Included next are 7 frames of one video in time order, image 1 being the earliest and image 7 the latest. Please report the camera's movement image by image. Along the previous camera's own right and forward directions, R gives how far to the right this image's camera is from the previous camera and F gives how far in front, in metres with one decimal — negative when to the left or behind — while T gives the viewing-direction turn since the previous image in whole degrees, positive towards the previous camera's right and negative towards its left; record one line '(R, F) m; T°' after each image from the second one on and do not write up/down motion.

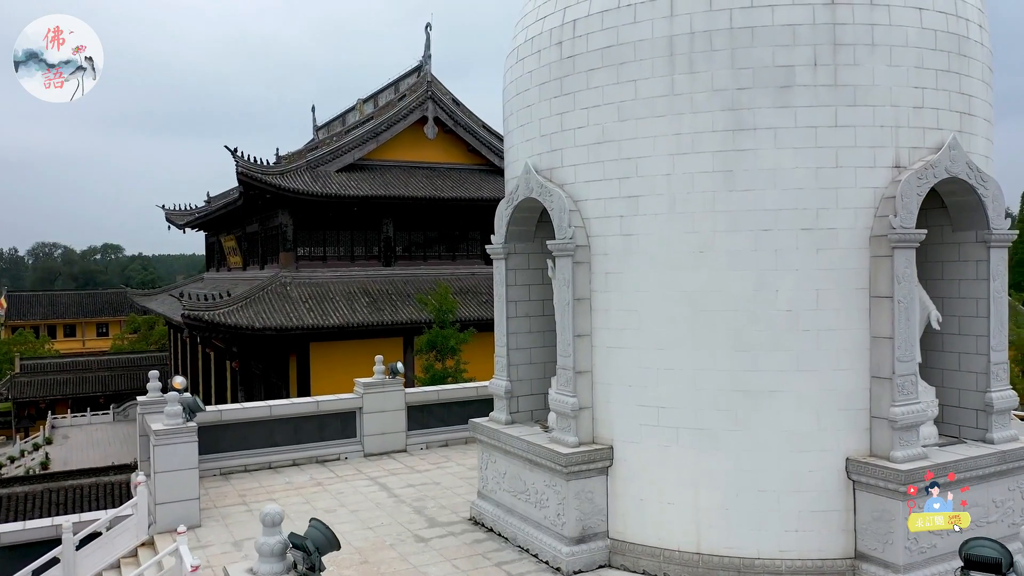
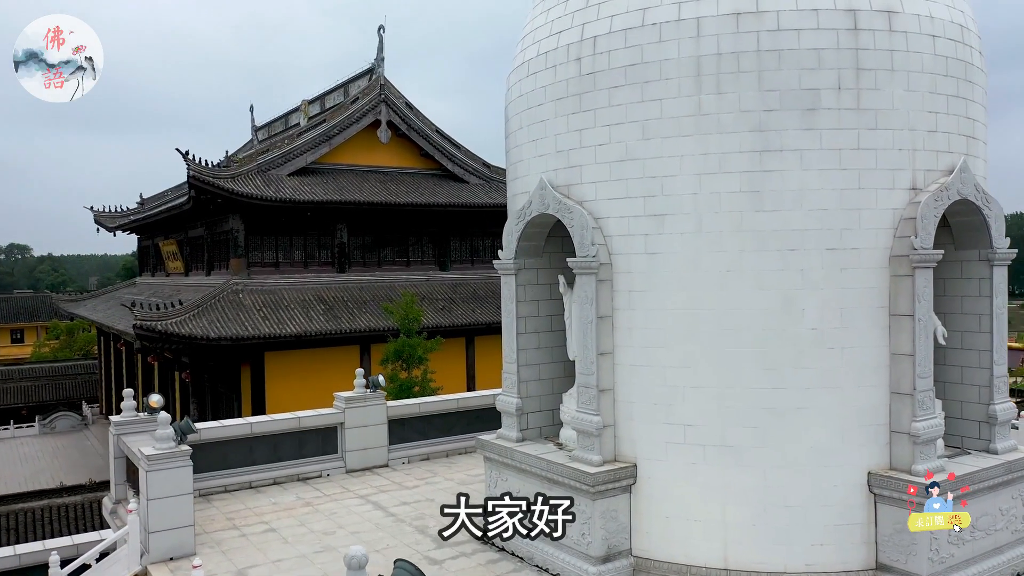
(-0.8, +0.1) m; +5°
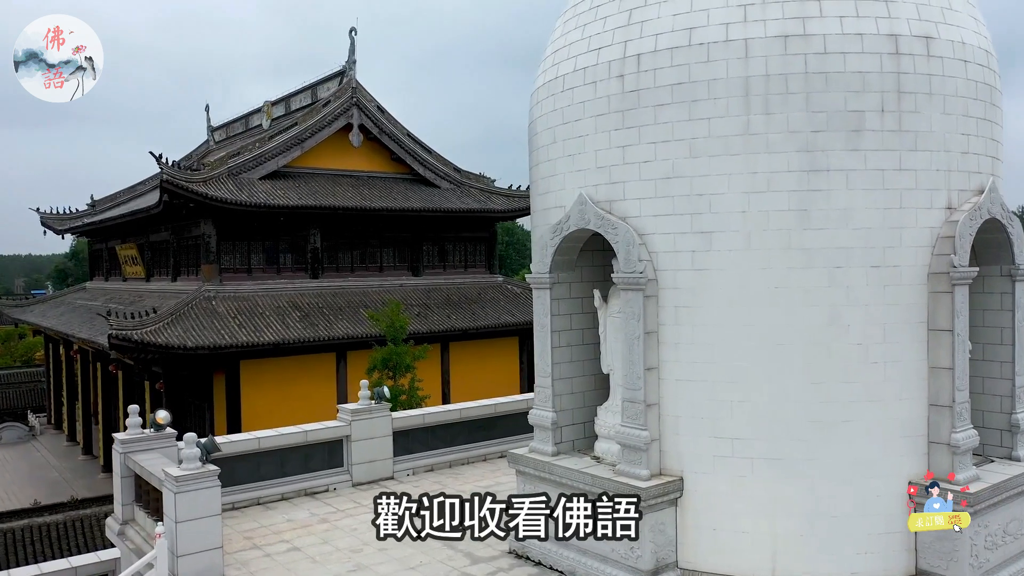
(-0.9, 0.0) m; +4°
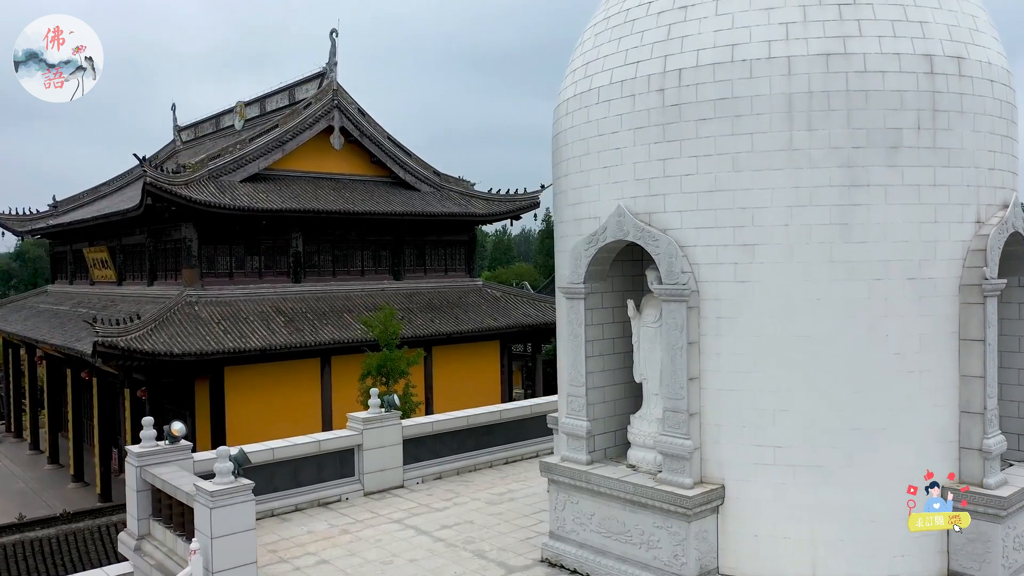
(-0.7, 0.0) m; +3°
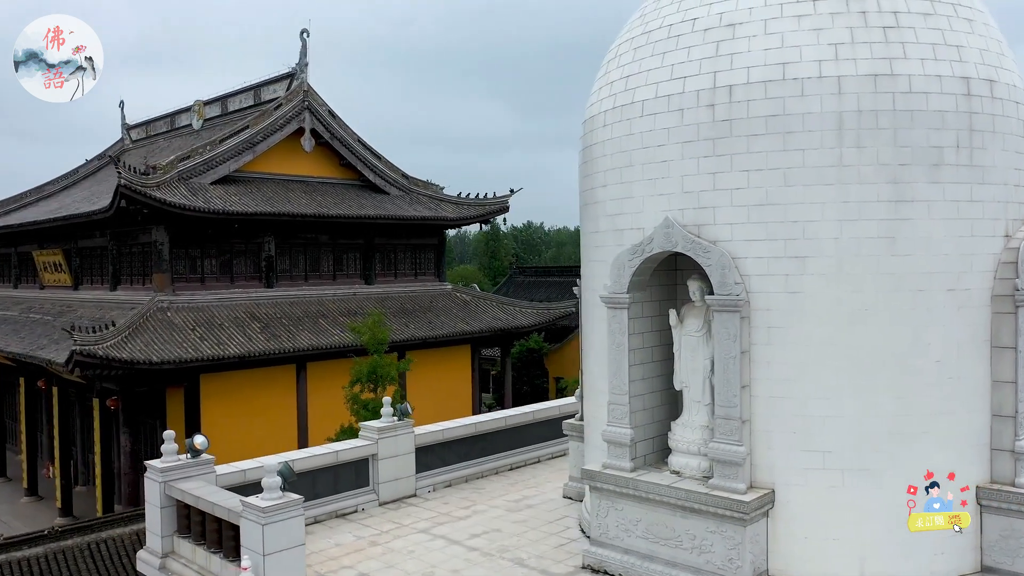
(-1.0, 0.0) m; +4°
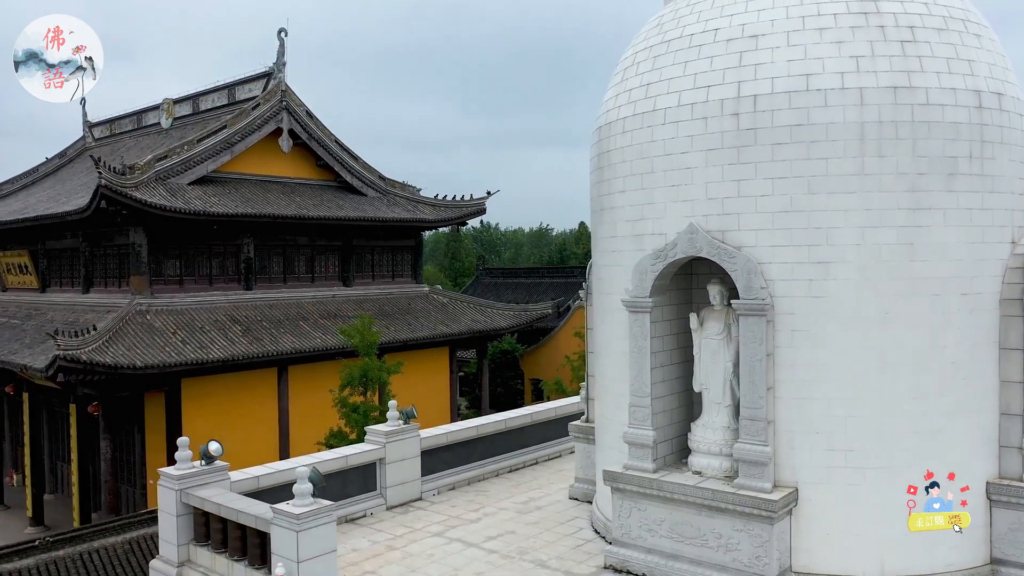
(-0.7, -0.1) m; +3°
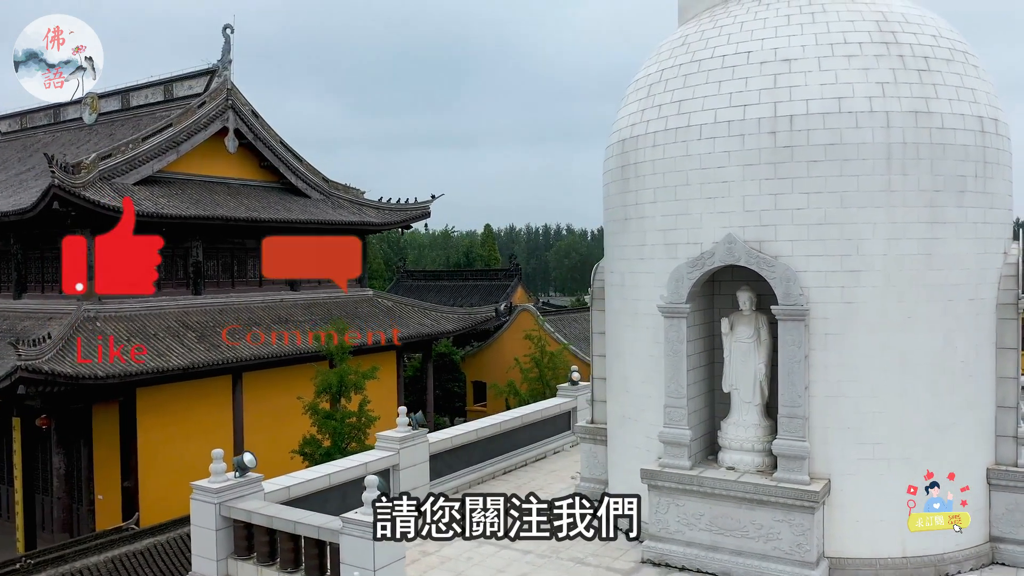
(-1.5, -0.1) m; +7°
